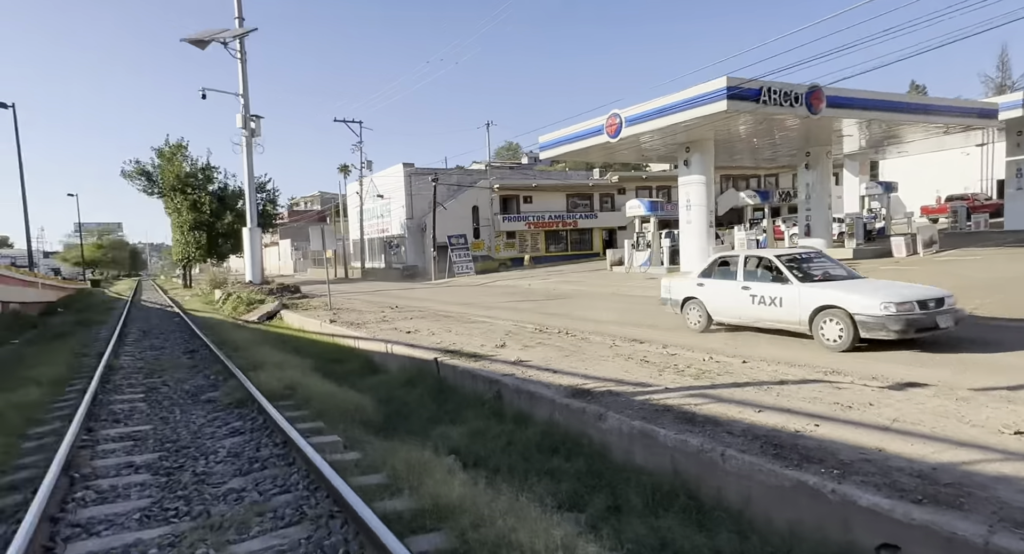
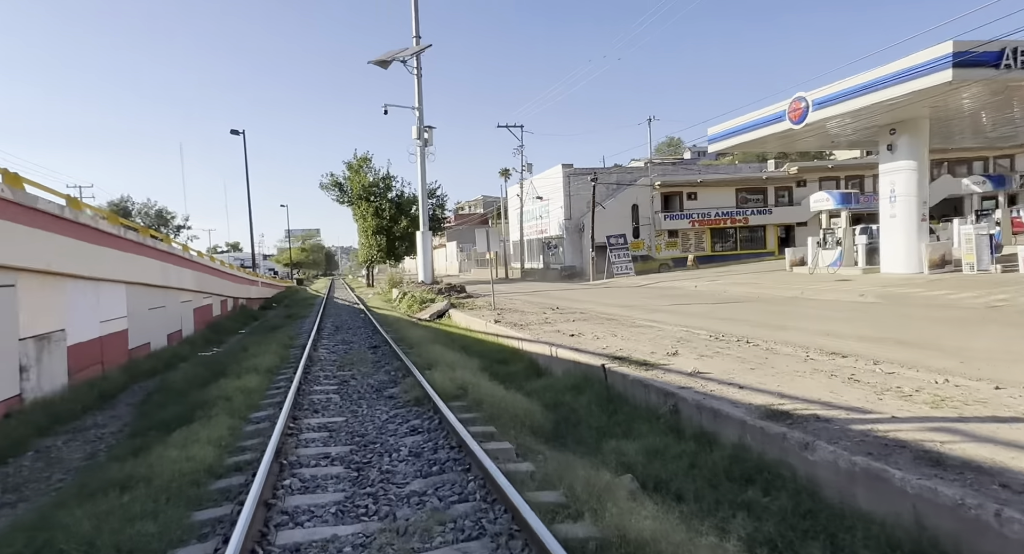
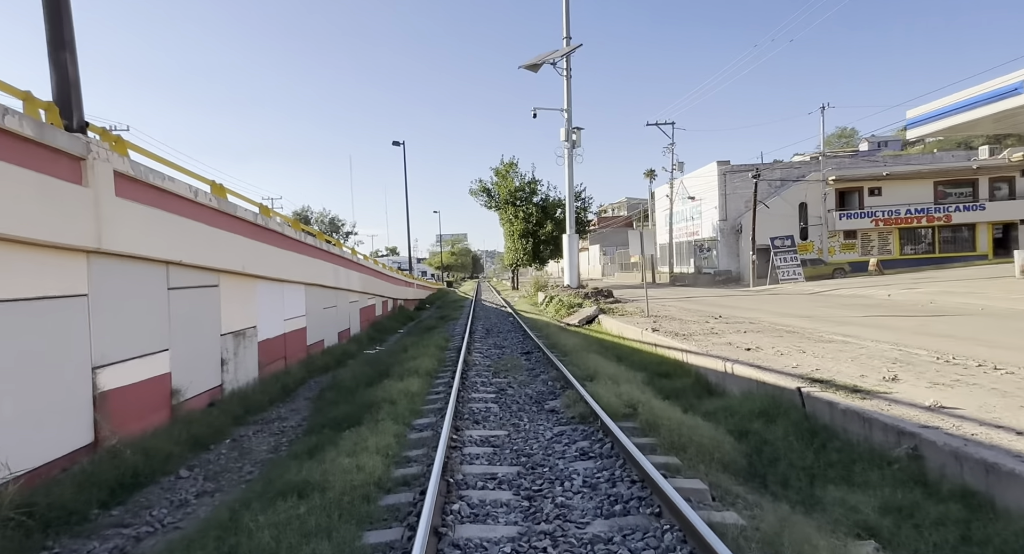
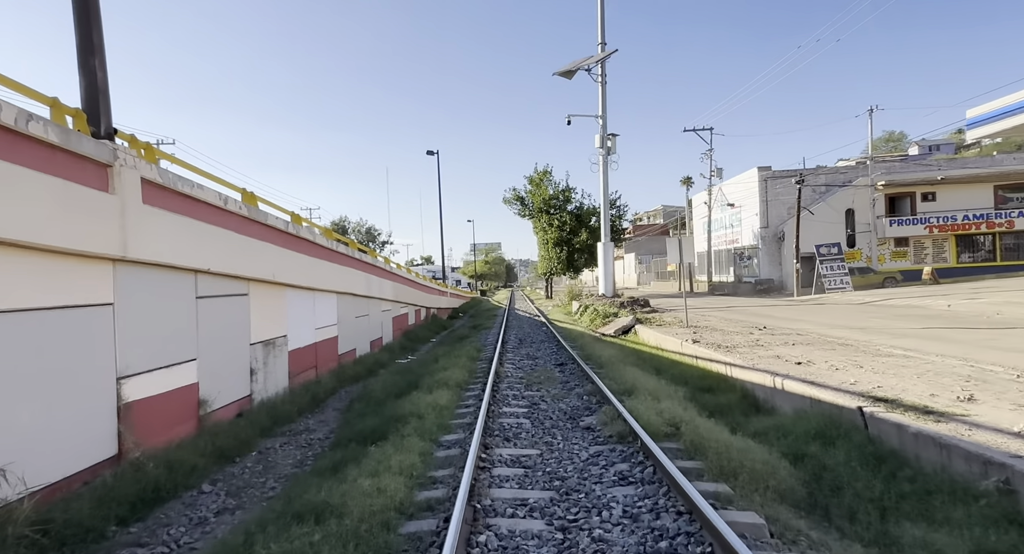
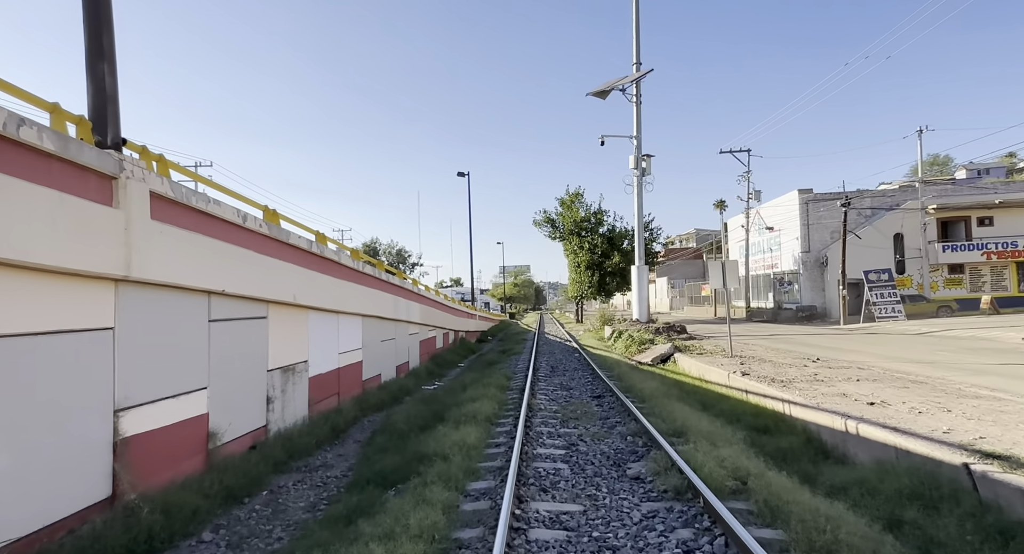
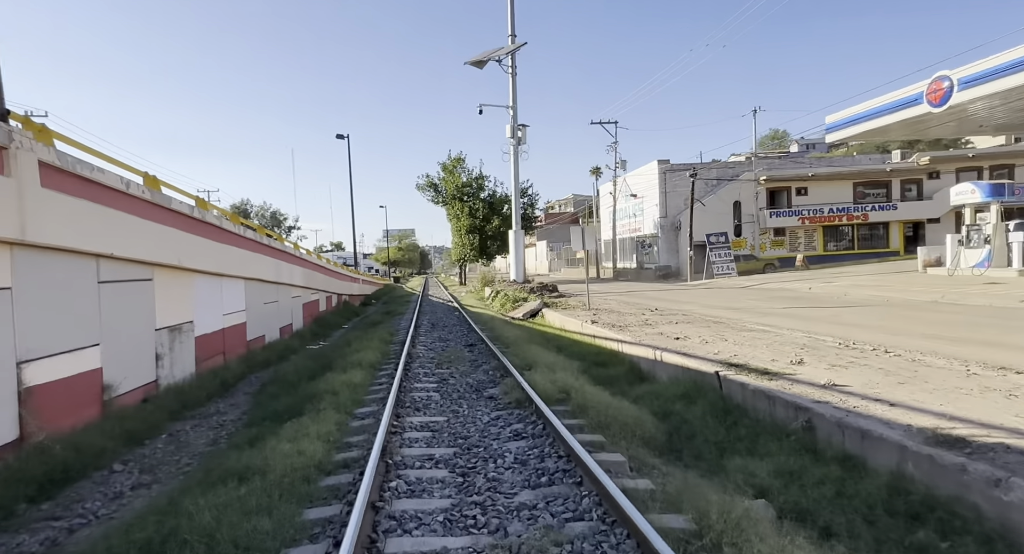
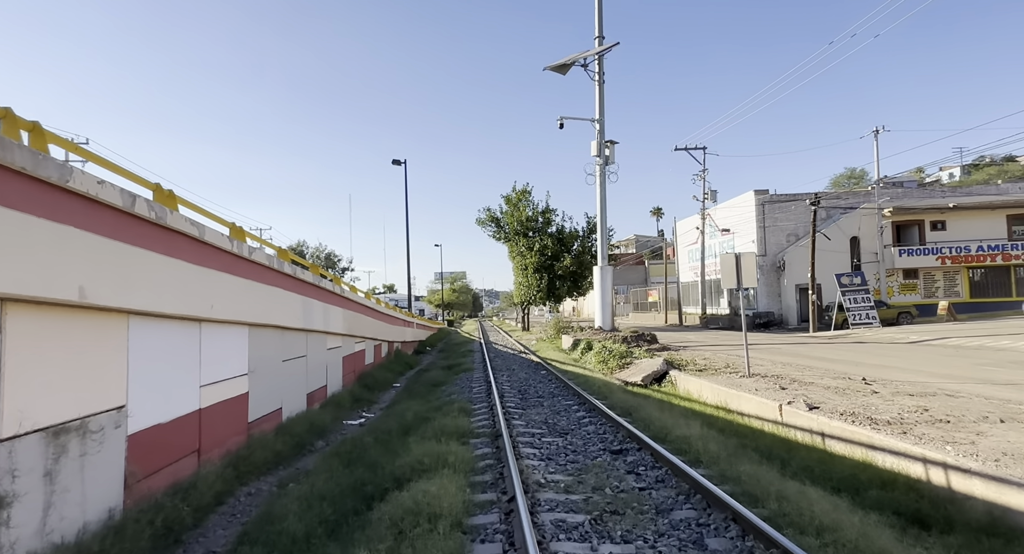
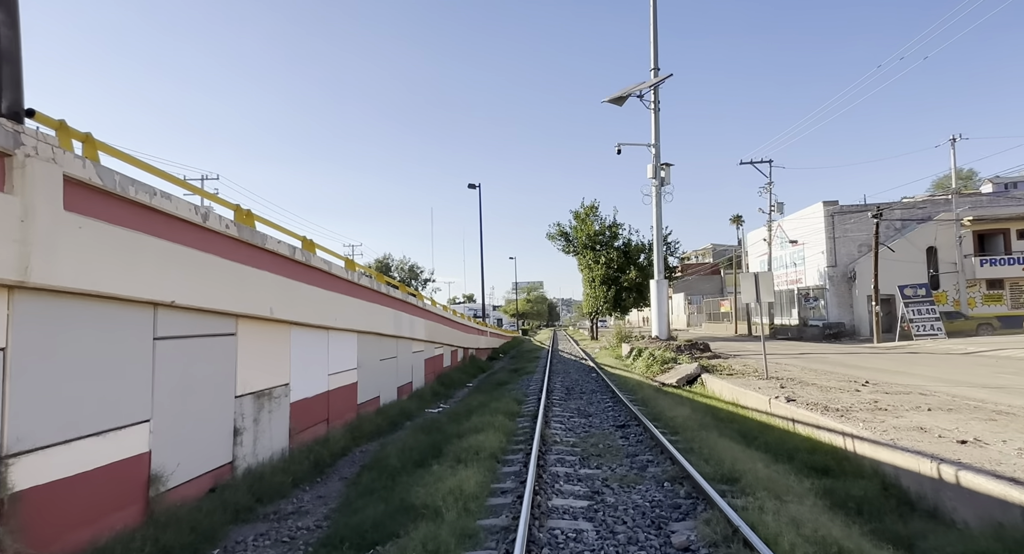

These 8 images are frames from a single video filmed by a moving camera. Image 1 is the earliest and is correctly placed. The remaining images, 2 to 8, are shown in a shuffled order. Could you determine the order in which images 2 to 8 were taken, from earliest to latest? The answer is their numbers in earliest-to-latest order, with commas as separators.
2, 6, 3, 4, 5, 8, 7
